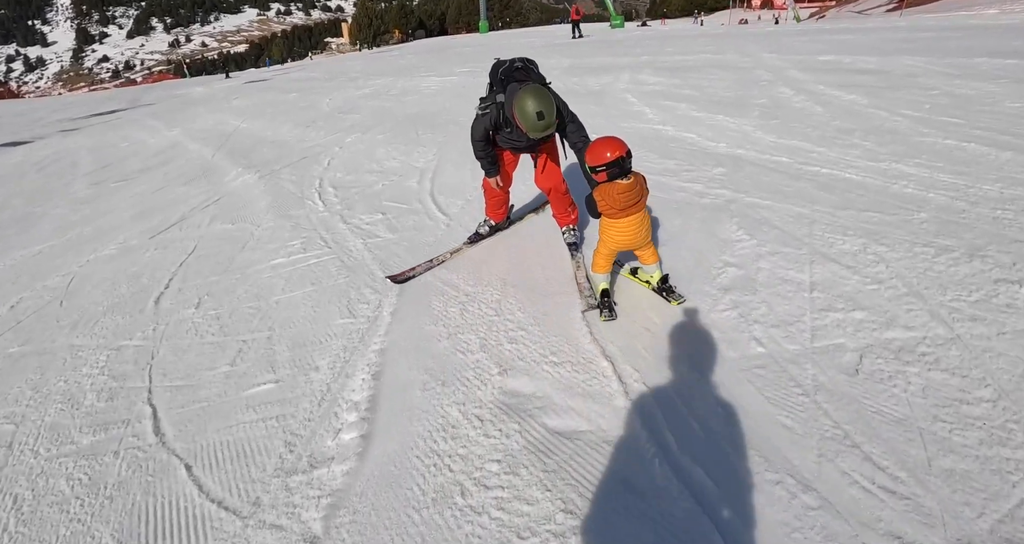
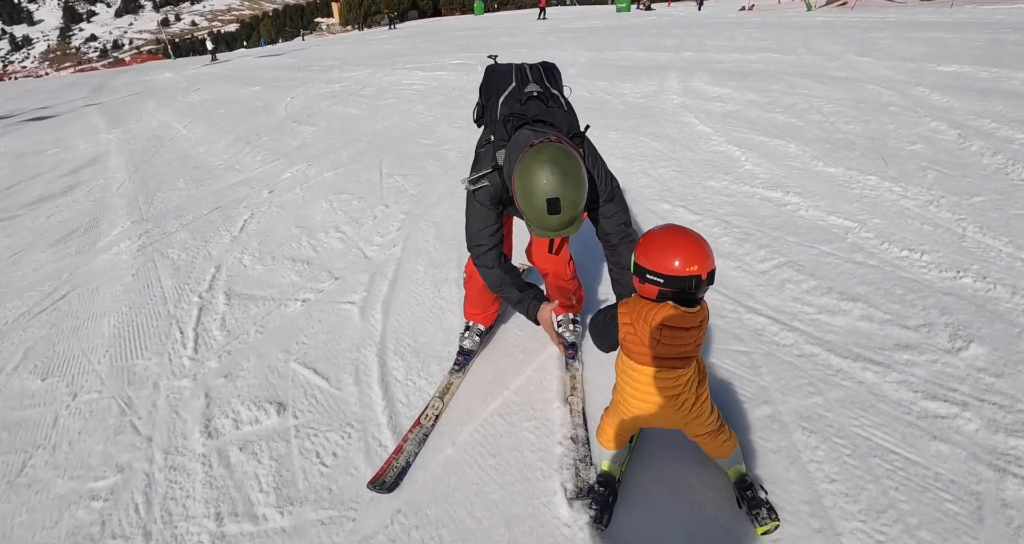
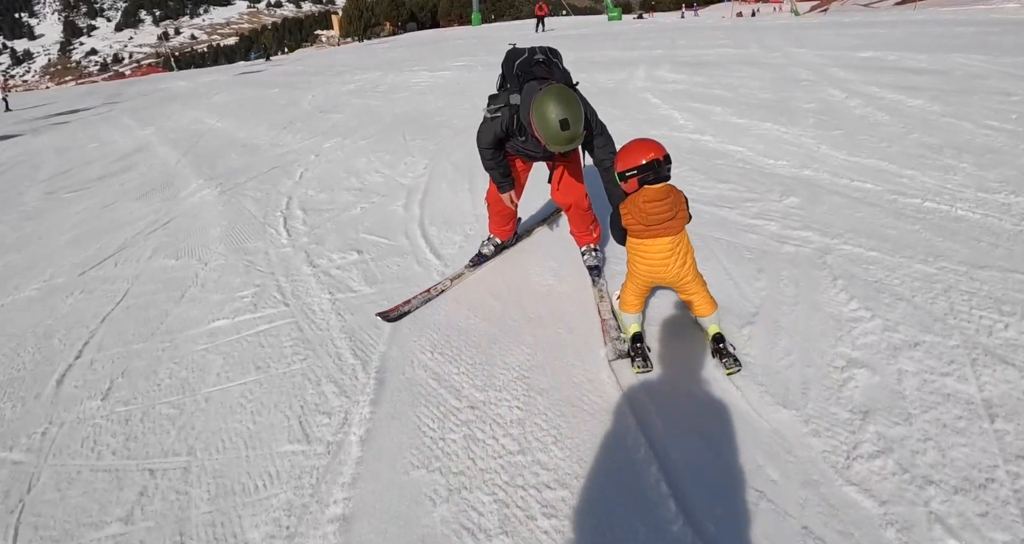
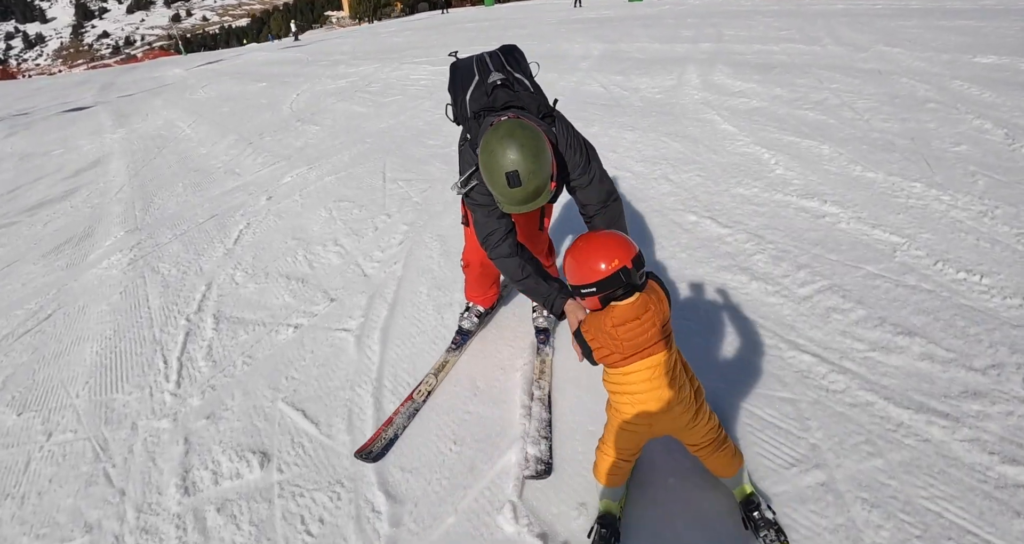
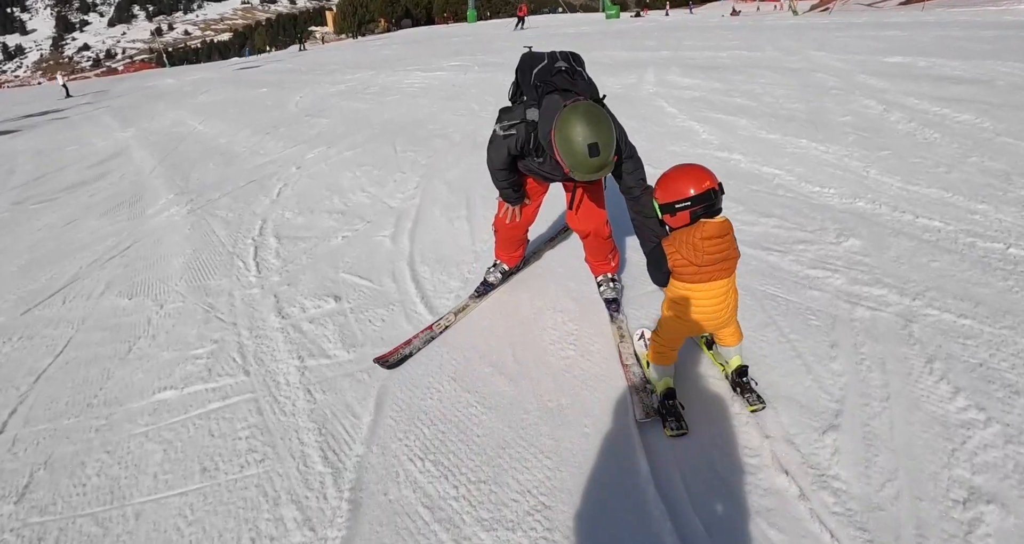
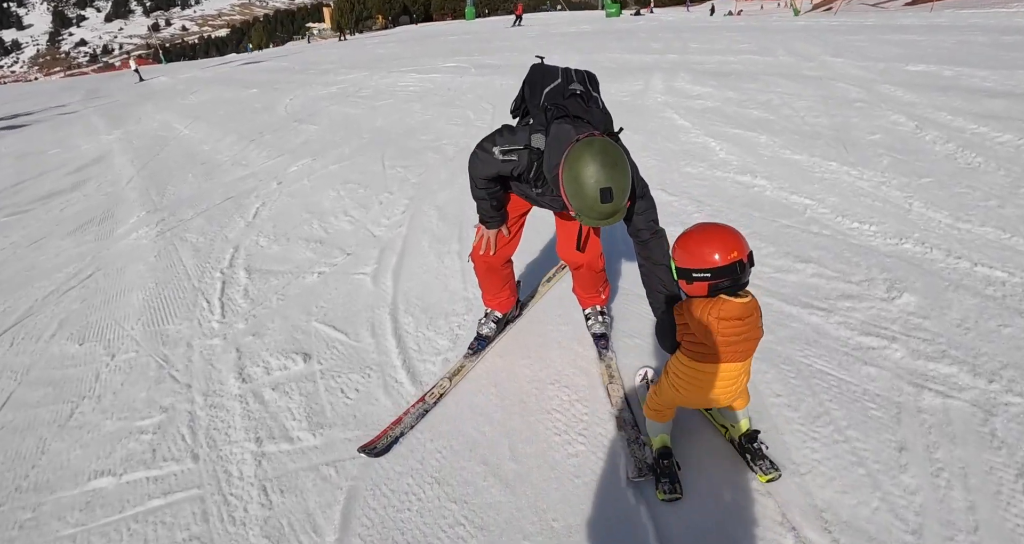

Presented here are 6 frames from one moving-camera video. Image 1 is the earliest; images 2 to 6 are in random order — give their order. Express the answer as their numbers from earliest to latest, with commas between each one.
3, 5, 6, 2, 4
